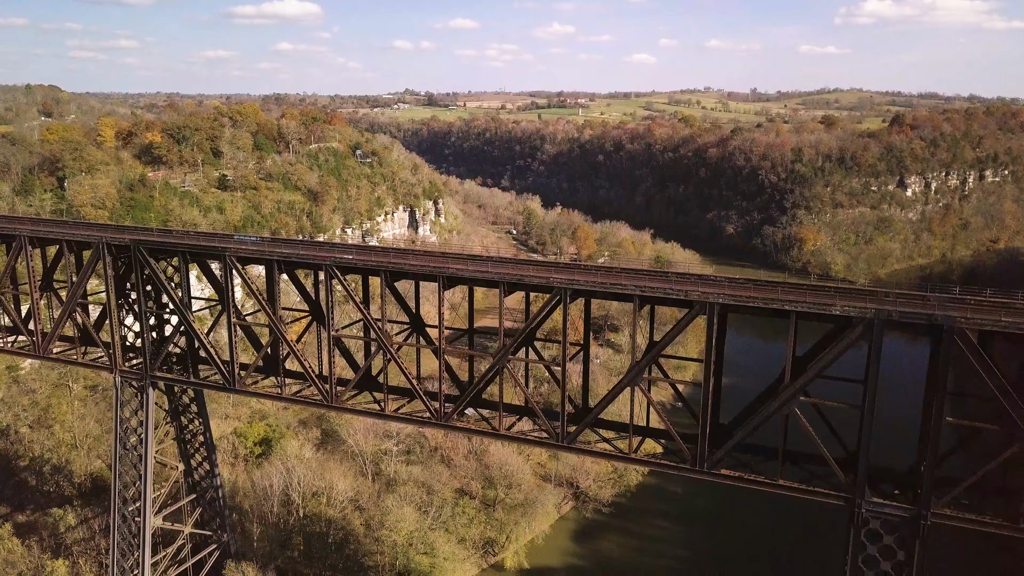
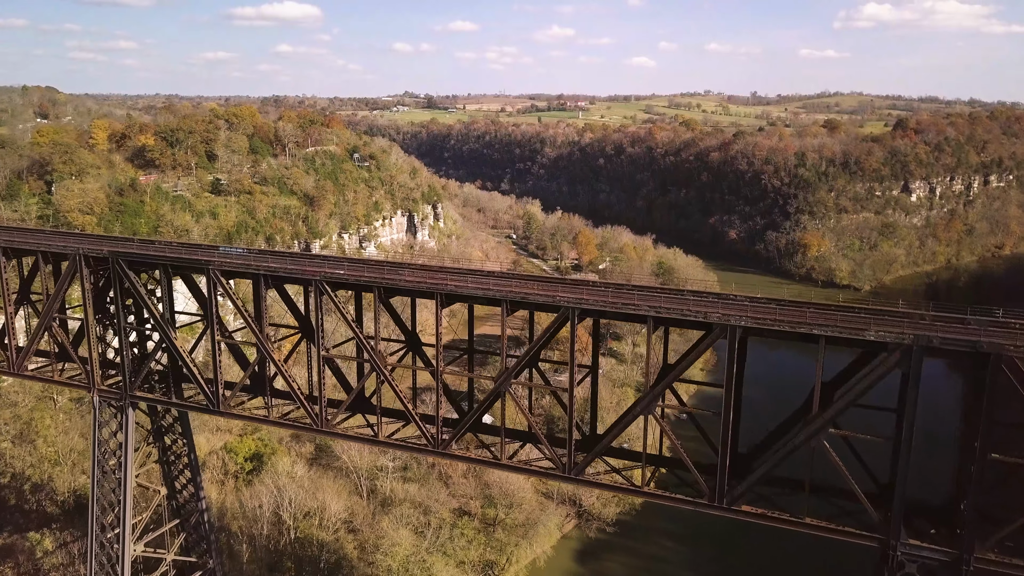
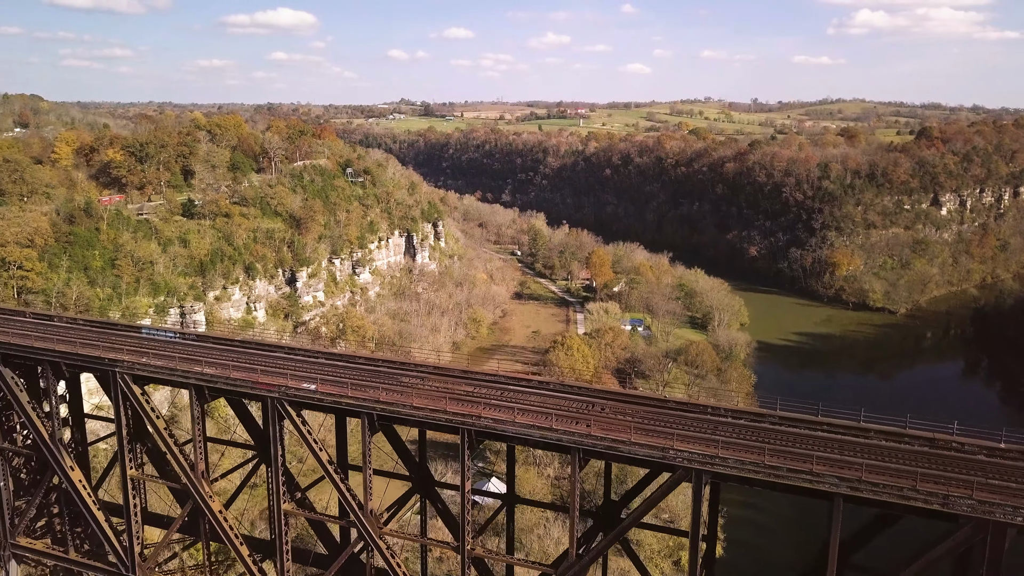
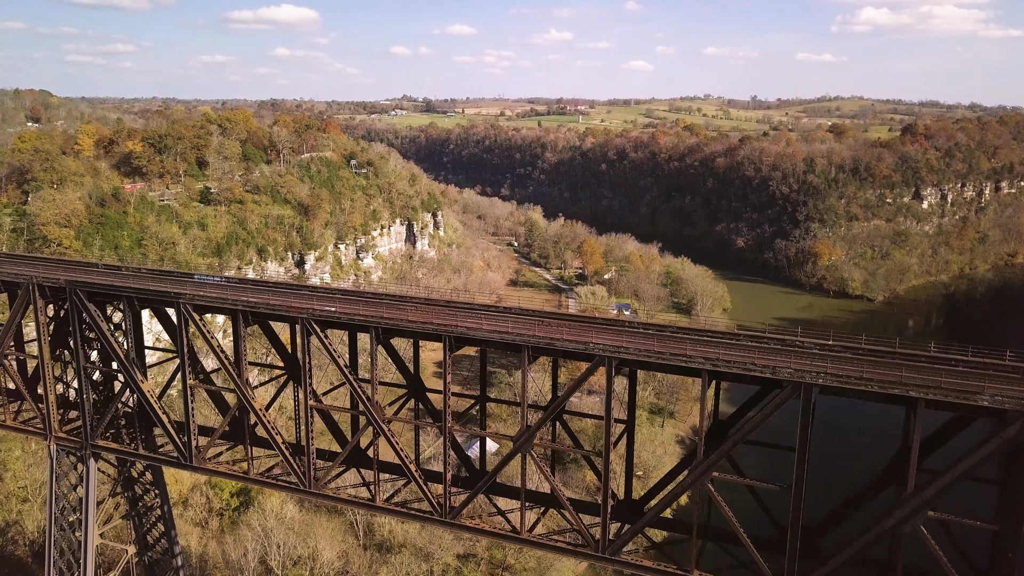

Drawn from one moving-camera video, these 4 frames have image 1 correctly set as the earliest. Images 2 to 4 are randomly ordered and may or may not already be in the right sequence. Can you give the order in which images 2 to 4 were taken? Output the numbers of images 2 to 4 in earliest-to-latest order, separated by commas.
2, 4, 3
